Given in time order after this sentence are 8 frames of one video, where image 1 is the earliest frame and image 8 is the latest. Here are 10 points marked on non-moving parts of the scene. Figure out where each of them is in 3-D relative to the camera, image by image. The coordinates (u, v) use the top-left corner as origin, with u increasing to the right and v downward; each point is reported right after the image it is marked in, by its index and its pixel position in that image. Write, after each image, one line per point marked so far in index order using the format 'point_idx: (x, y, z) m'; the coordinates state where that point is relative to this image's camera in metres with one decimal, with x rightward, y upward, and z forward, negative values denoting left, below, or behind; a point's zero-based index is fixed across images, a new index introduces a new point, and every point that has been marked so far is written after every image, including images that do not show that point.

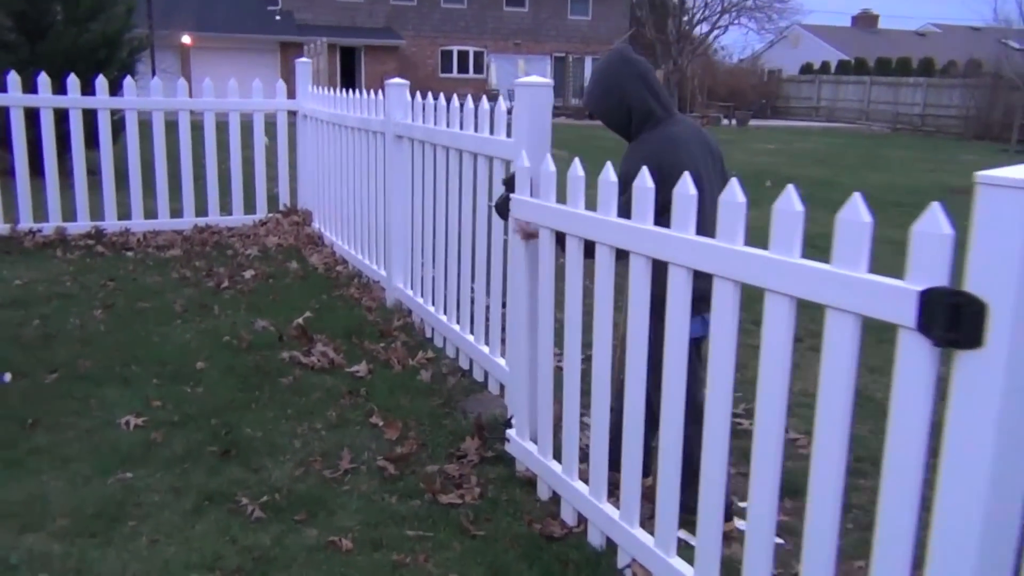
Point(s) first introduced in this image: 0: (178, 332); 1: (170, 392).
0: (-2.0, -0.3, +5.5) m
1: (-1.7, -0.5, +4.6) m
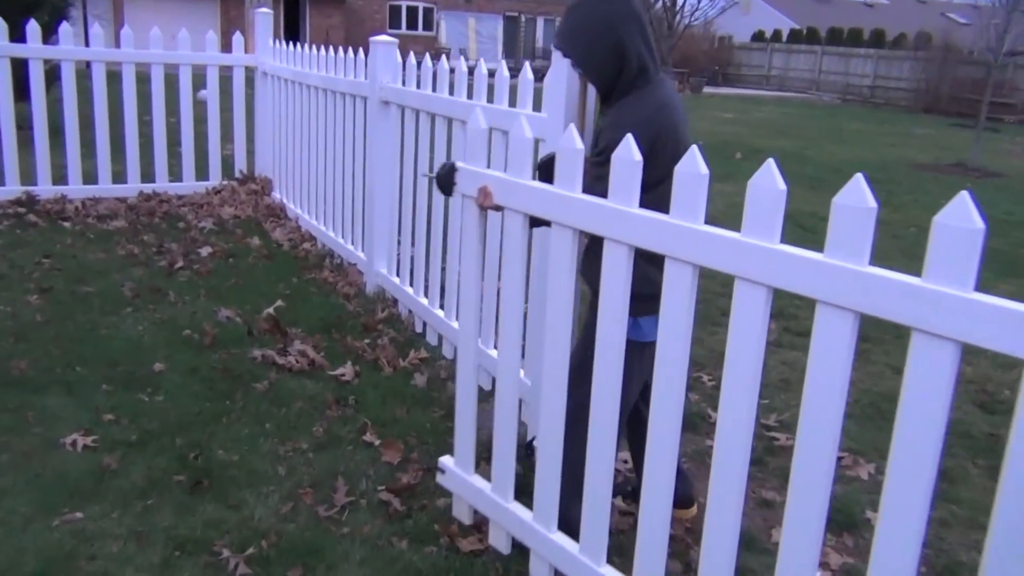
0: (-2.0, -0.2, +4.7) m
1: (-1.7, -0.5, +3.9) m
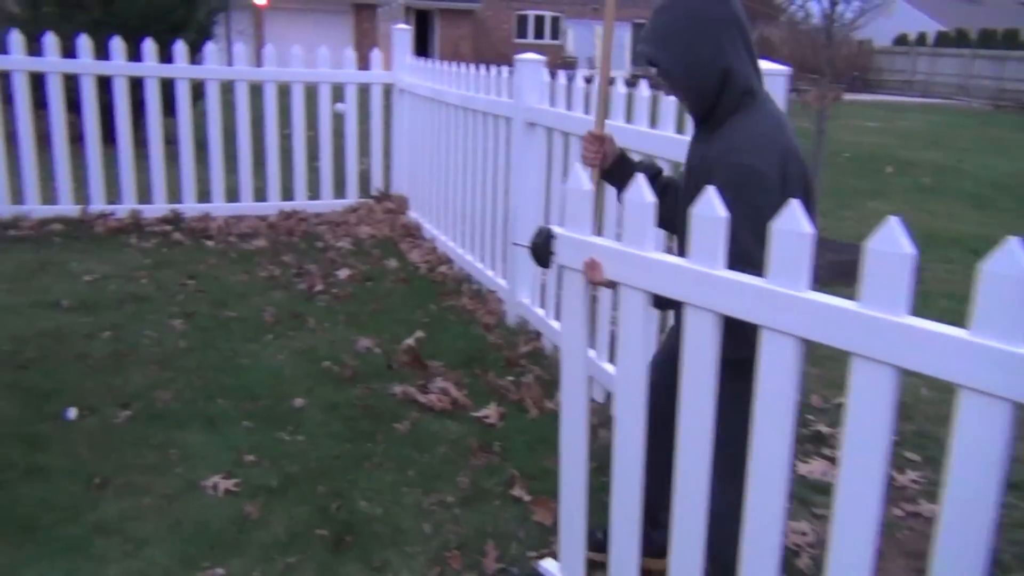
0: (-1.2, -0.3, +4.6) m
1: (-1.0, -0.6, +3.7) m
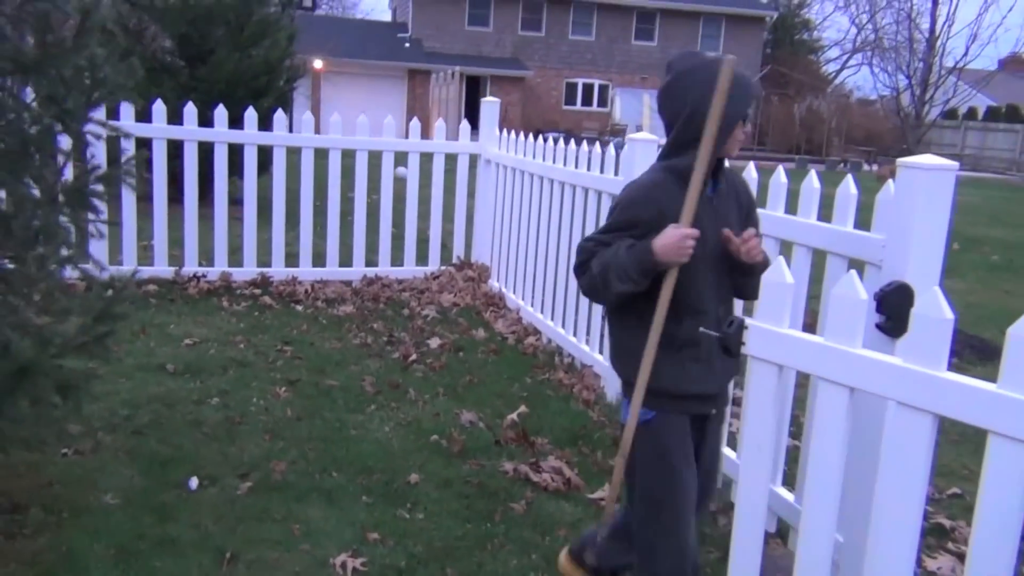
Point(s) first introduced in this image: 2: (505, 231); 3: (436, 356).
0: (-0.7, -0.7, +4.6) m
1: (-0.5, -0.9, +3.7) m
2: (0.0, +0.5, +7.3) m
3: (-0.5, -0.4, +5.8) m
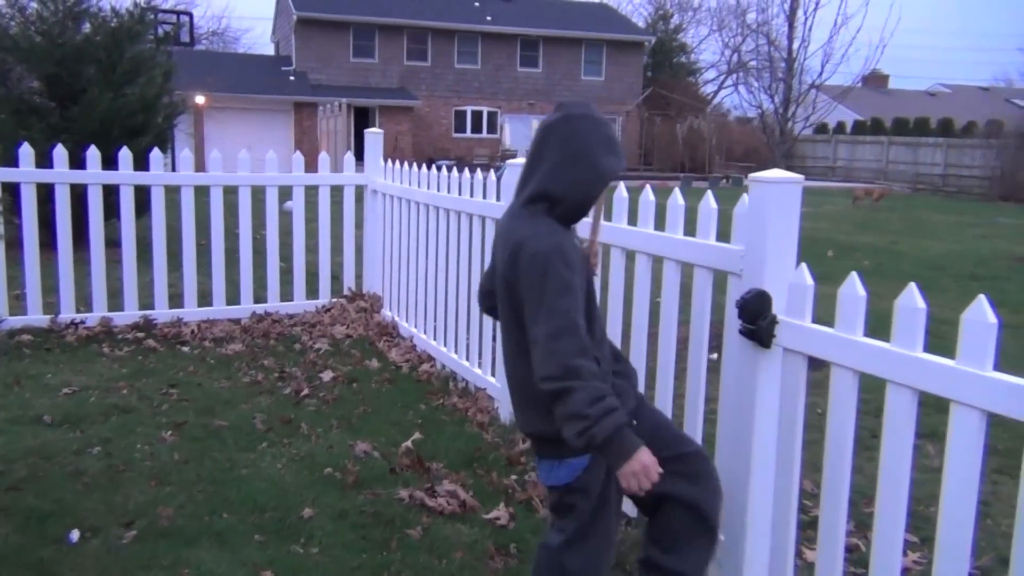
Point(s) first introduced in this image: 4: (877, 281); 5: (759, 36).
0: (-1.2, -0.9, +4.5) m
1: (-0.9, -1.1, +3.6) m
2: (-1.0, +0.2, +7.4) m
3: (-1.2, -0.6, +5.7) m
4: (+4.5, +0.1, +11.1) m
5: (+3.8, +3.9, +13.7) m
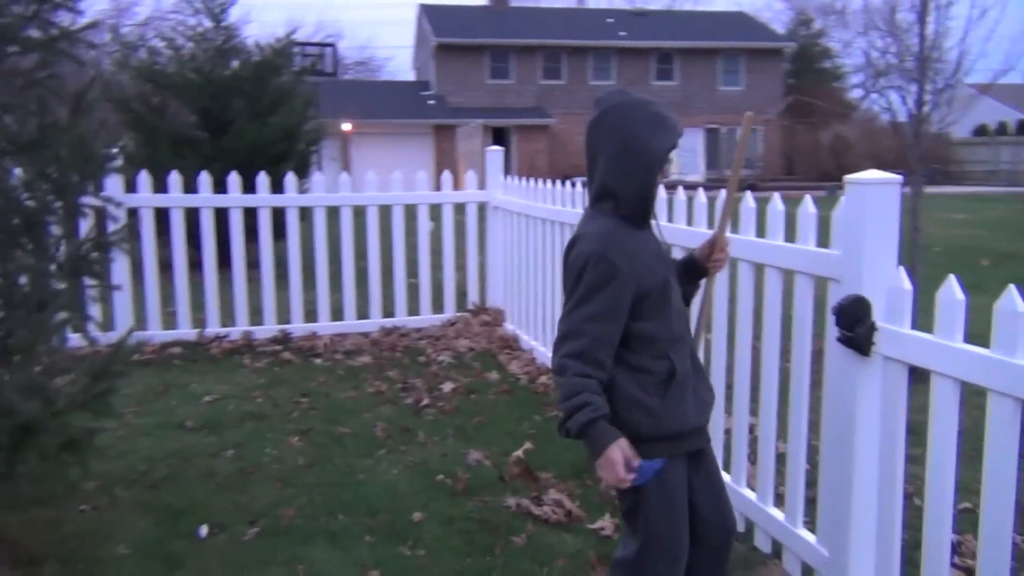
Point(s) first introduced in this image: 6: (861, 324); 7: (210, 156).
0: (-0.7, -0.9, +4.7) m
1: (-0.5, -1.1, +3.8) m
2: (0.0, +0.1, +7.5) m
3: (-0.4, -0.7, +5.9) m
4: (+6.0, 0.0, +10.4) m
5: (+5.7, +3.7, +13.1) m
6: (+1.1, -0.1, +2.9) m
7: (-3.5, +1.5, +10.5) m
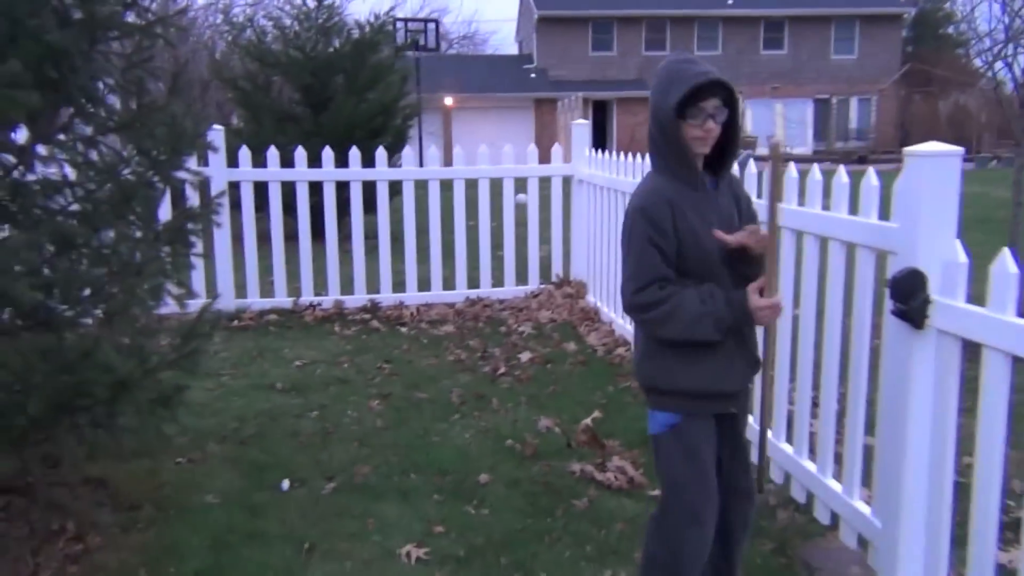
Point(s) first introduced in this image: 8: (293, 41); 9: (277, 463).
0: (-0.3, -0.8, +4.9) m
1: (-0.3, -1.0, +4.0) m
2: (+0.7, +0.3, +7.6) m
3: (+0.1, -0.5, +6.1) m
4: (+7.0, +0.2, +9.7) m
5: (+7.0, +4.0, +12.4) m
6: (+1.3, 0.0, +2.9) m
7: (-2.4, +1.9, +10.9) m
8: (-2.7, +3.0, +11.0) m
9: (-1.2, -0.9, +4.5) m
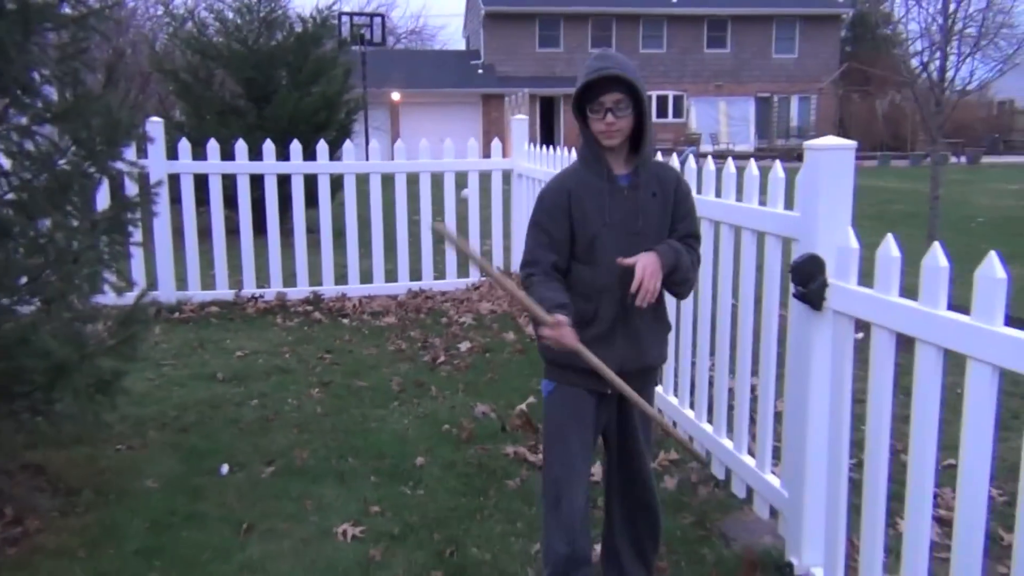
0: (-0.7, -0.7, +5.0) m
1: (-0.6, -0.9, +4.1) m
2: (+0.2, +0.4, +7.7) m
3: (-0.3, -0.5, +6.2) m
4: (+6.4, +0.3, +10.2) m
5: (+6.2, +4.1, +12.9) m
6: (+1.1, 0.0, +3.1) m
7: (-3.1, +2.0, +10.9) m
8: (-3.4, +3.1, +10.9) m
9: (-1.5, -0.8, +4.5) m
